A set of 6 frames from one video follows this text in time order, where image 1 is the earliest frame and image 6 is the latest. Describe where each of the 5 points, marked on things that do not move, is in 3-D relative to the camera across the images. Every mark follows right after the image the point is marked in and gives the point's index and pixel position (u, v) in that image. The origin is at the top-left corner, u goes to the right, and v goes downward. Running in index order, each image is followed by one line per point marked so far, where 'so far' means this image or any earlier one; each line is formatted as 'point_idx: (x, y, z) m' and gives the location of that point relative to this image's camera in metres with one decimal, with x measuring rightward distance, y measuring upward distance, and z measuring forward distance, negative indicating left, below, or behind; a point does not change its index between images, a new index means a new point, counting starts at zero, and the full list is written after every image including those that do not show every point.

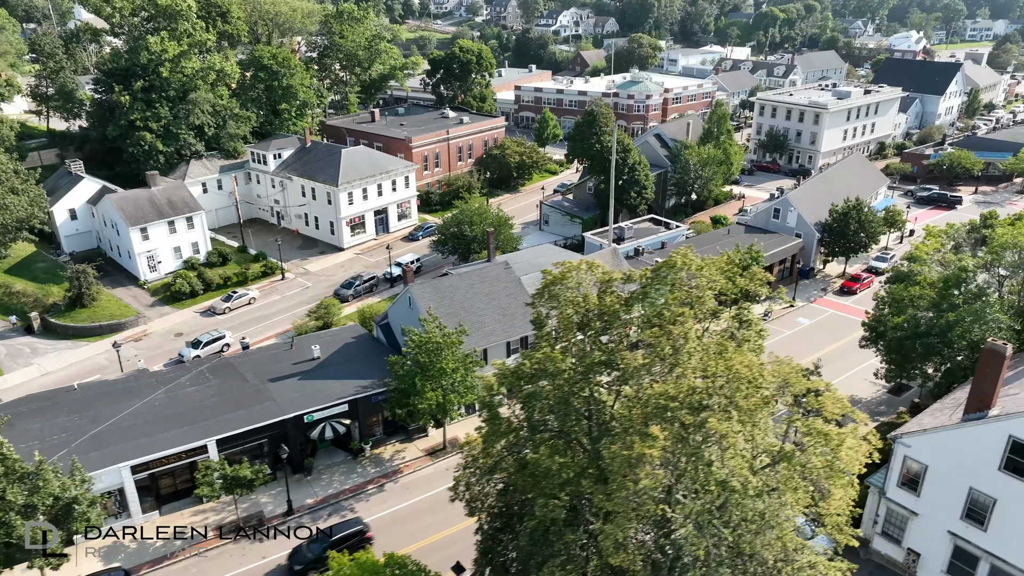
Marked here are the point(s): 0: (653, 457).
0: (+2.3, -2.9, +12.6) m
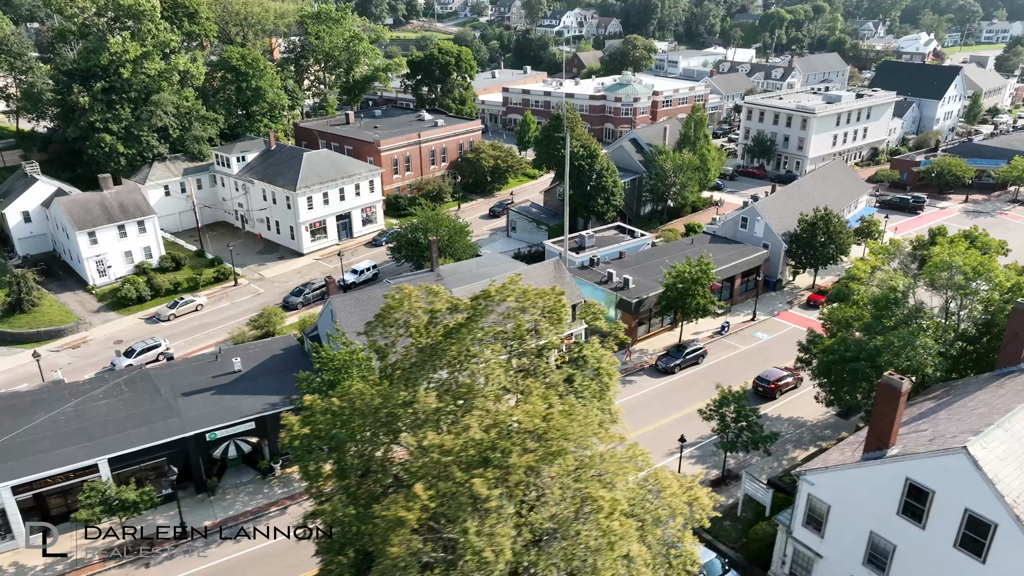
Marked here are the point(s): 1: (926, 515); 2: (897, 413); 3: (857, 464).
0: (-1.5, -3.5, +11.2) m
1: (+10.3, -5.6, +18.6) m
2: (+9.8, -3.2, +18.9) m
3: (+9.2, -4.7, +19.9) m
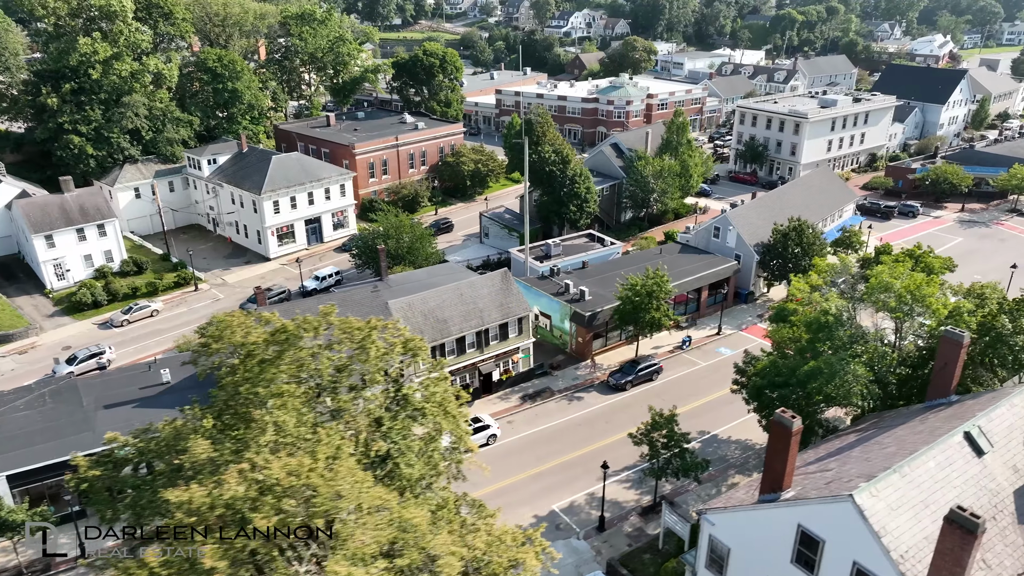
0: (-5.0, -4.0, +10.0) m
1: (+7.0, -6.3, +17.1) m
2: (+6.5, -3.9, +17.4) m
3: (+5.9, -5.4, +18.5) m
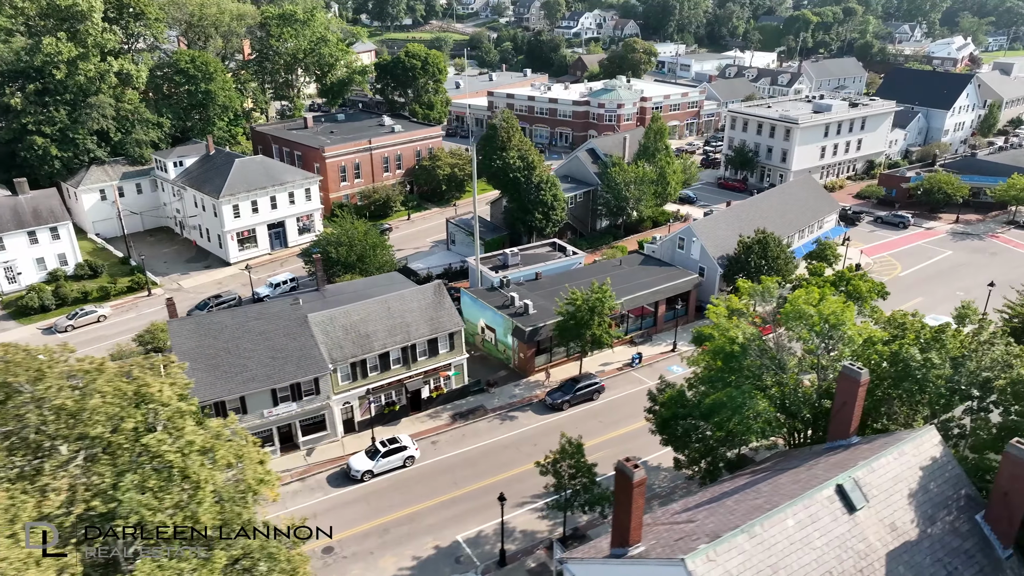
0: (-9.1, -4.6, +8.8) m
1: (+3.0, -7.1, +15.4) m
2: (+2.6, -4.6, +15.8) m
3: (+2.1, -6.1, +16.8) m
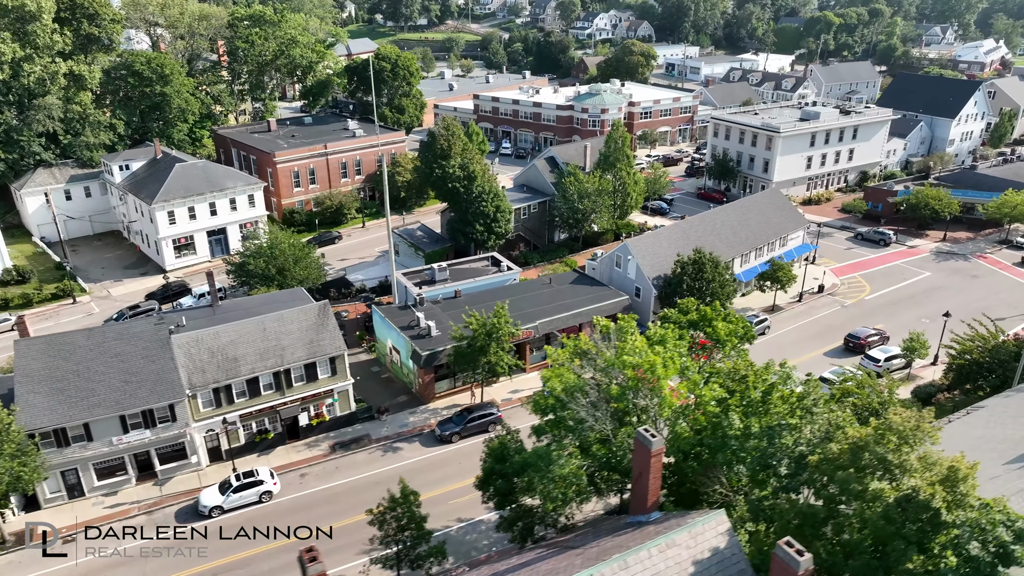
0: (-15.5, -5.4, +7.0) m
1: (-3.1, -8.2, +13.0) m
2: (-3.5, -5.7, +13.4) m
3: (-4.0, -7.2, +14.5) m
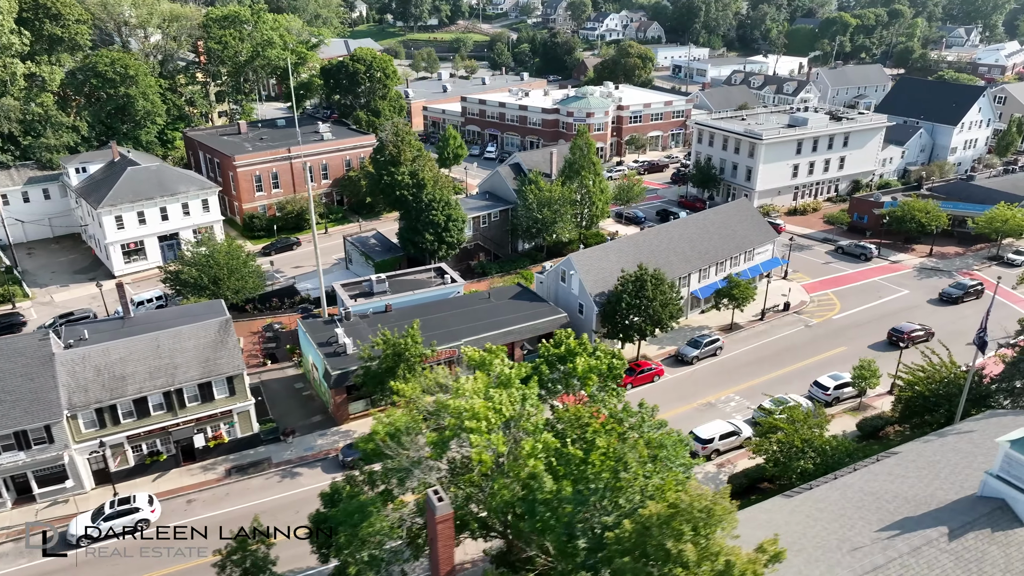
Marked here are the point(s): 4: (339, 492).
0: (-20.4, -6.0, +5.7) m
1: (-7.8, -8.9, +11.3) m
2: (-8.2, -6.4, +11.7) m
3: (-8.6, -7.9, +12.8) m
4: (-4.3, -5.4, +19.9) m
